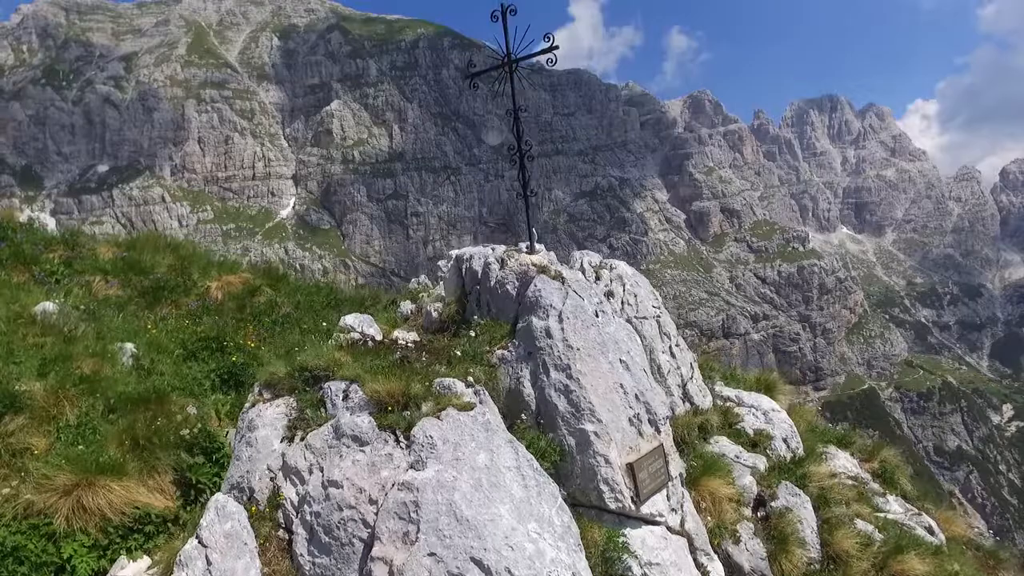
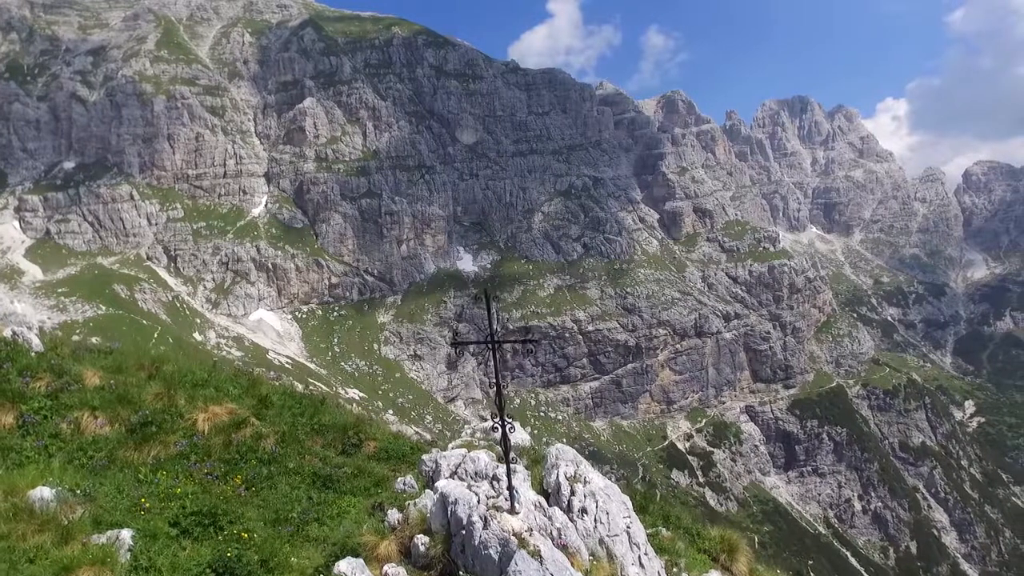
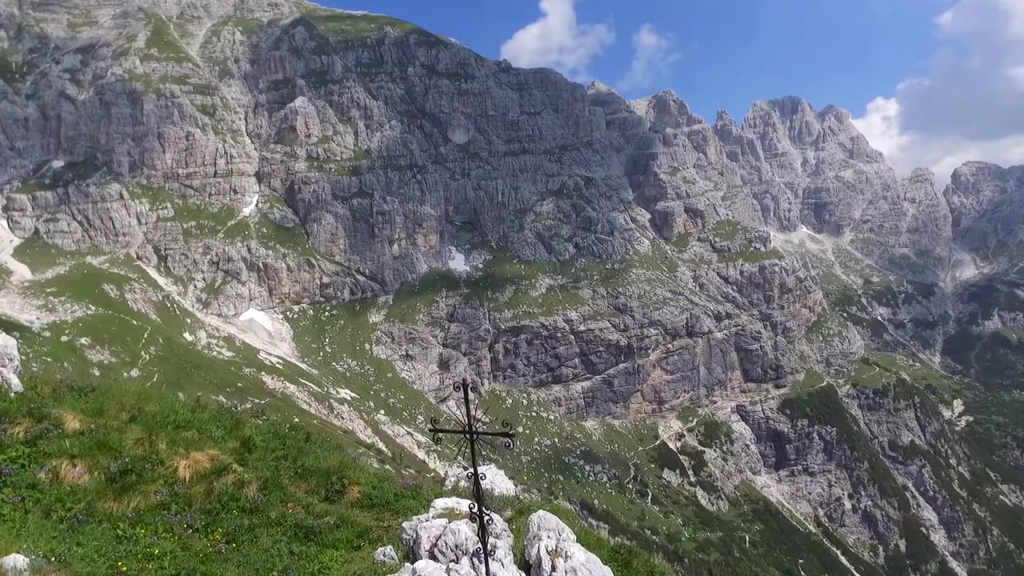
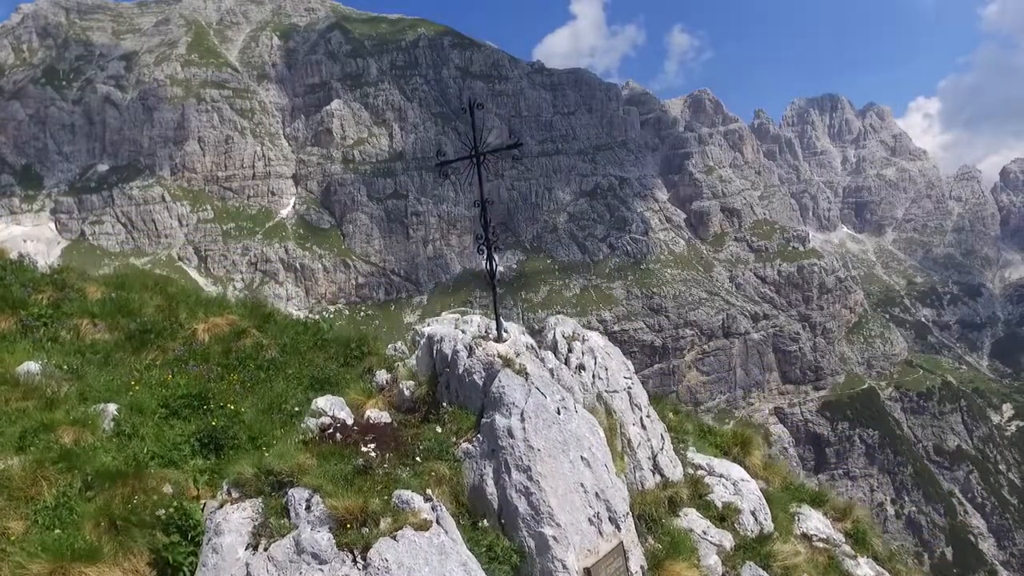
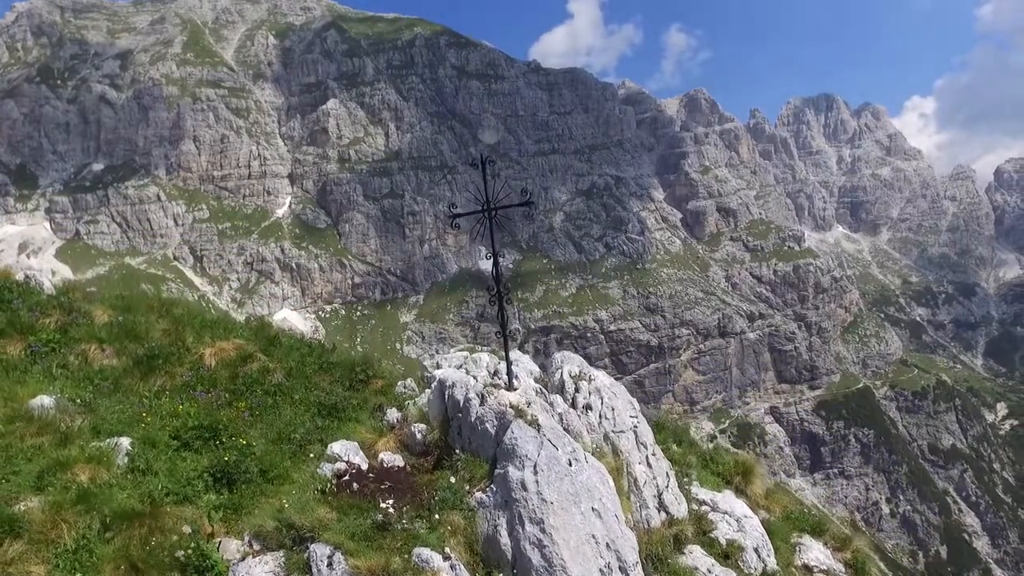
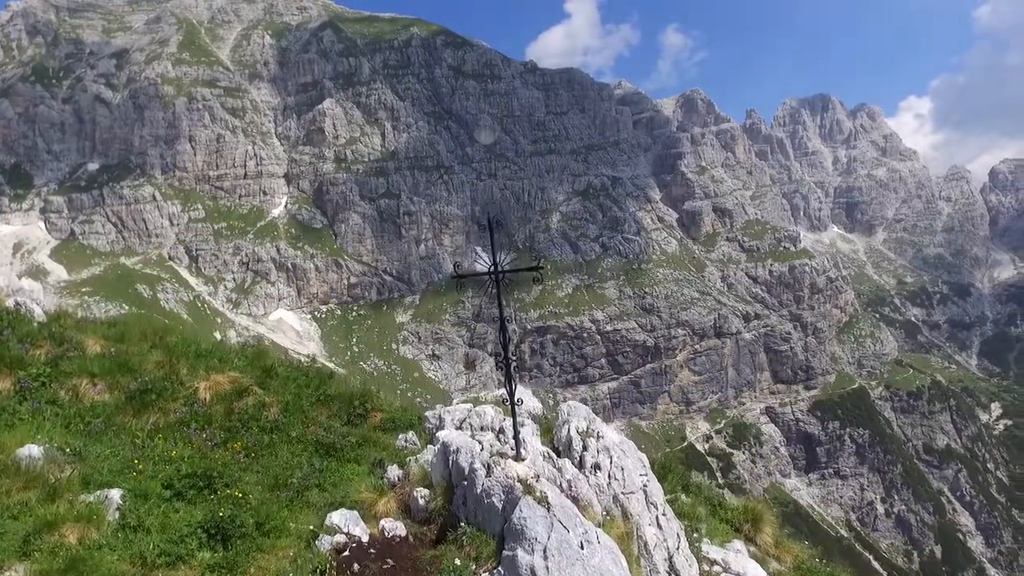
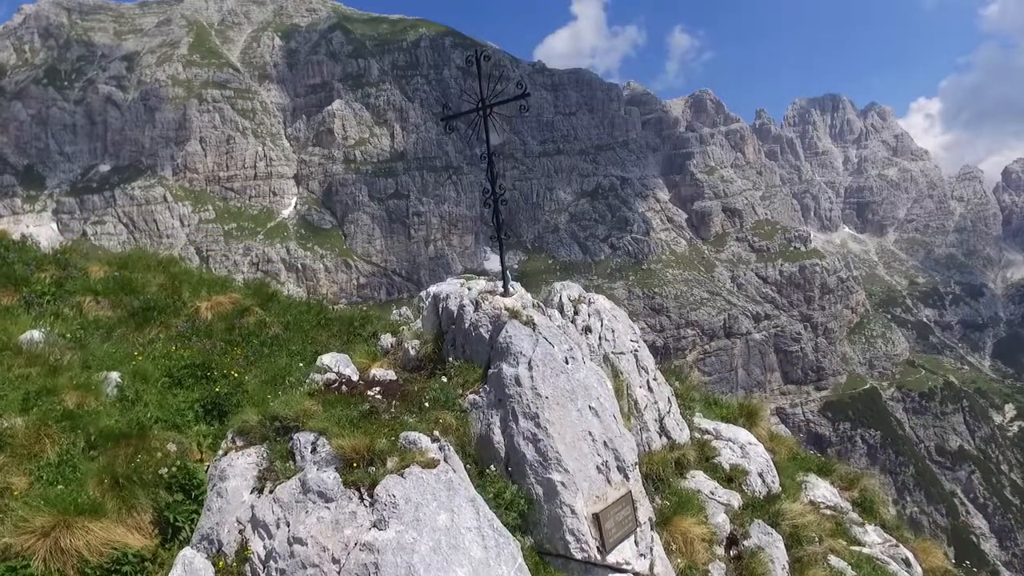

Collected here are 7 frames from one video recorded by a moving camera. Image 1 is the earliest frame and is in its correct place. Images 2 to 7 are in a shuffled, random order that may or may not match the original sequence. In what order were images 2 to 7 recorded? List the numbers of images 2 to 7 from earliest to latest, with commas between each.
7, 4, 5, 6, 2, 3
